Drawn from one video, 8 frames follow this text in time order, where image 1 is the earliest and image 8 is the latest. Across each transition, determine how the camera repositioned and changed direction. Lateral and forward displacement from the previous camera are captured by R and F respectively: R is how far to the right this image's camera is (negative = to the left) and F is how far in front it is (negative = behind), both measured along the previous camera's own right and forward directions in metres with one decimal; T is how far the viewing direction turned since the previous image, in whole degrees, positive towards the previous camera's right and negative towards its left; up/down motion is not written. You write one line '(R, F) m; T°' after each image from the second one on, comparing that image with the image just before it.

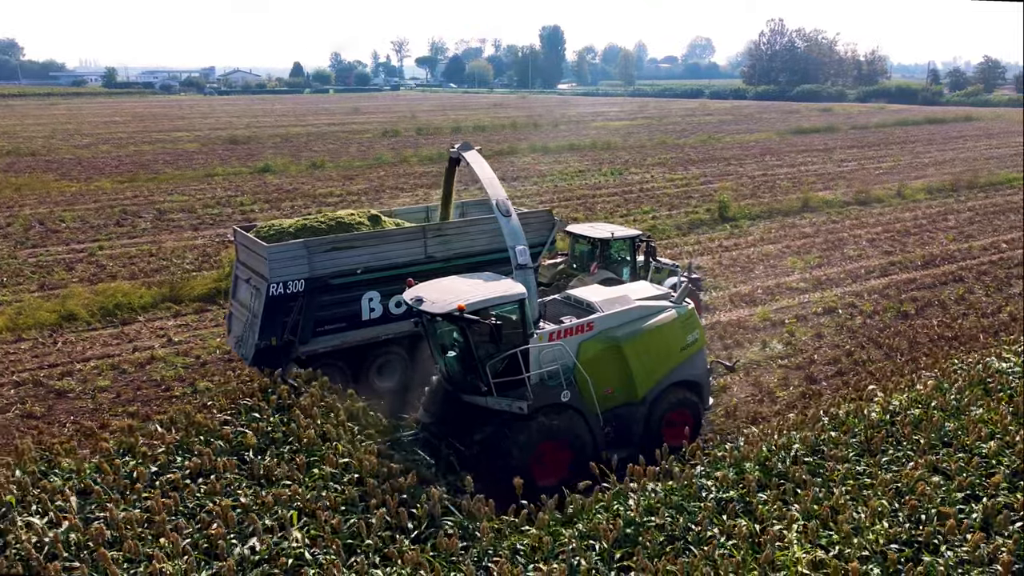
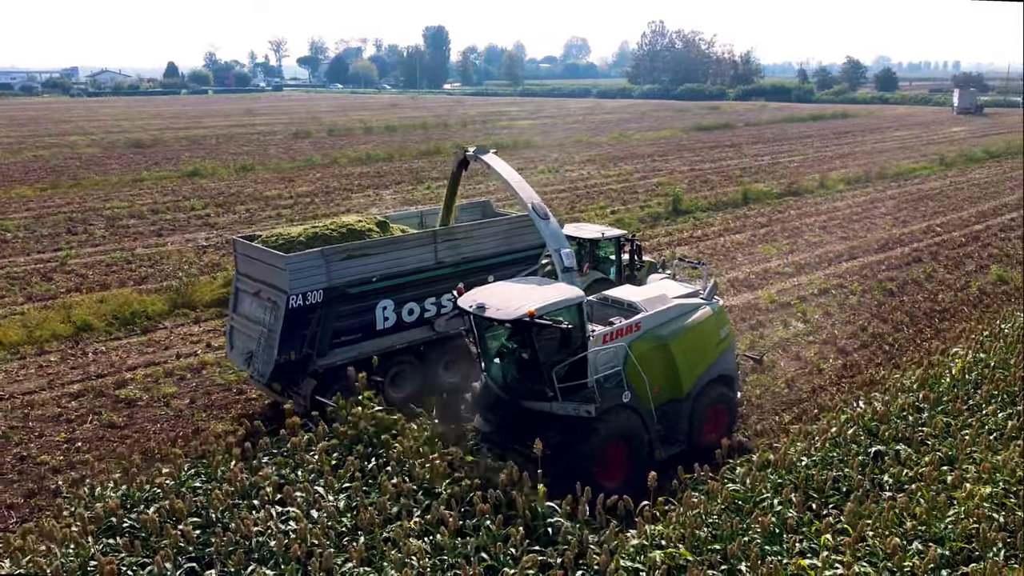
(-1.8, -0.2) m; +8°
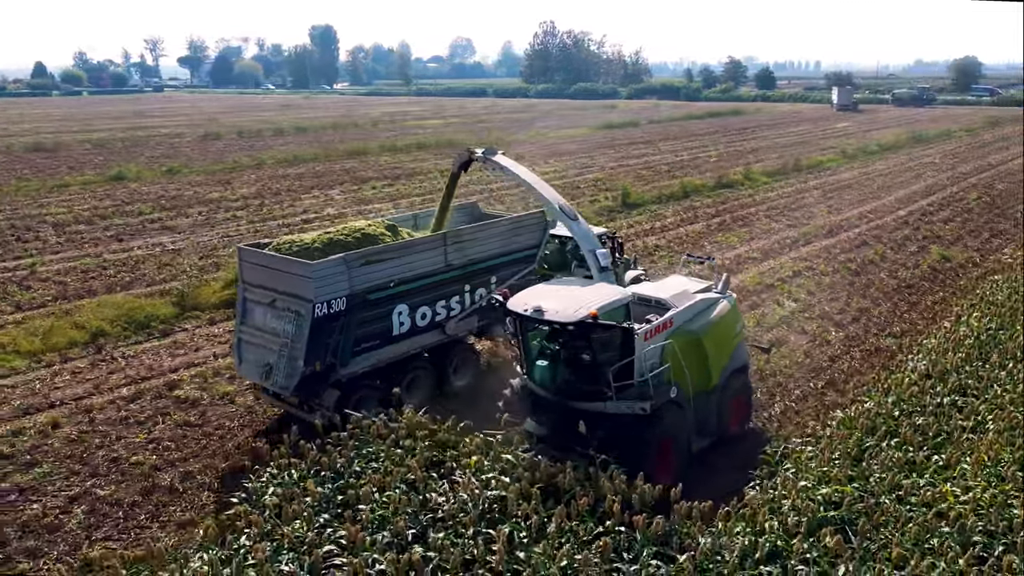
(-1.6, -0.4) m; +8°
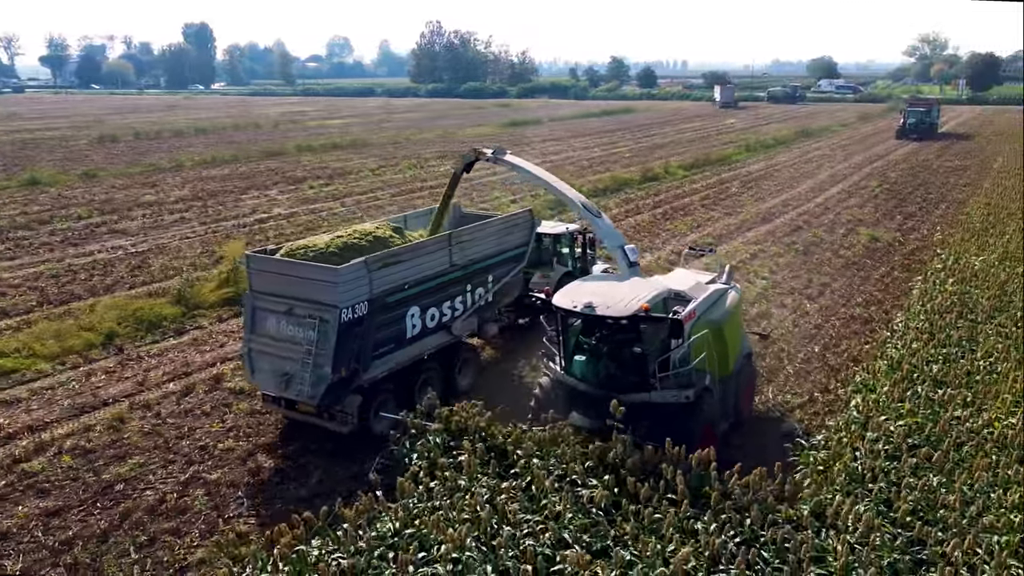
(-1.6, -0.5) m; +8°
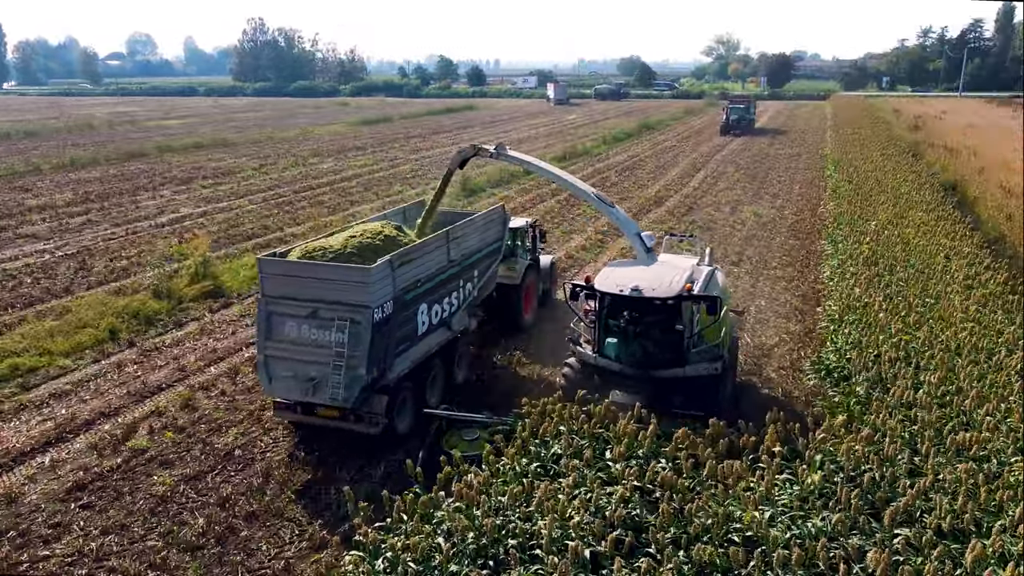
(-2.1, -0.8) m; +12°
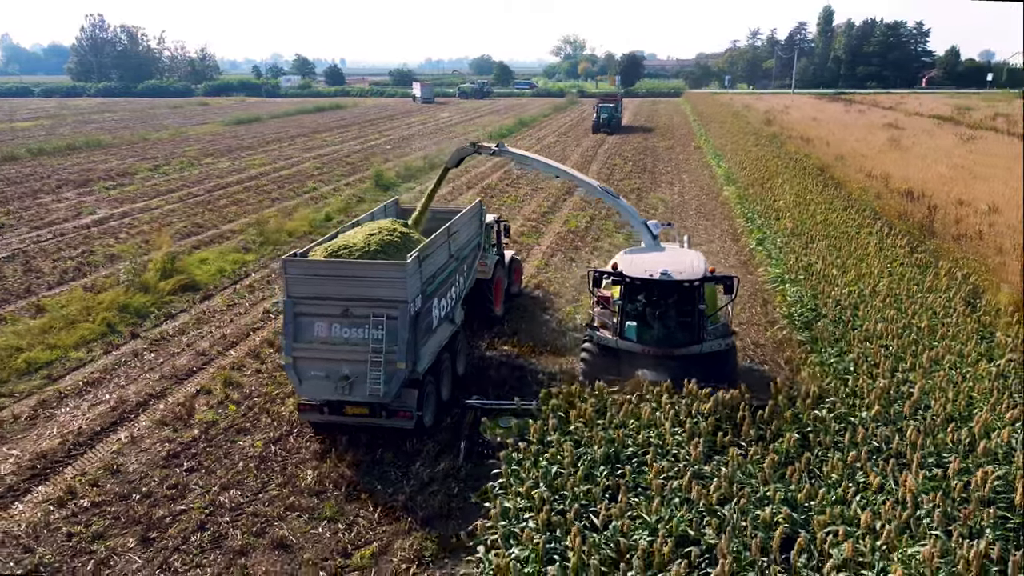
(-1.6, -0.8) m; +10°
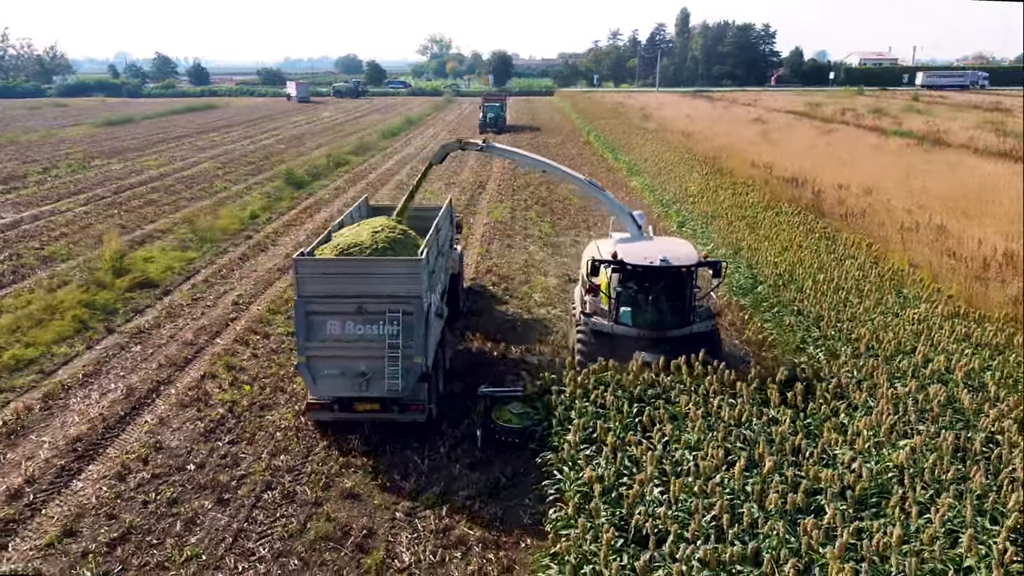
(-1.2, -0.7) m; +9°
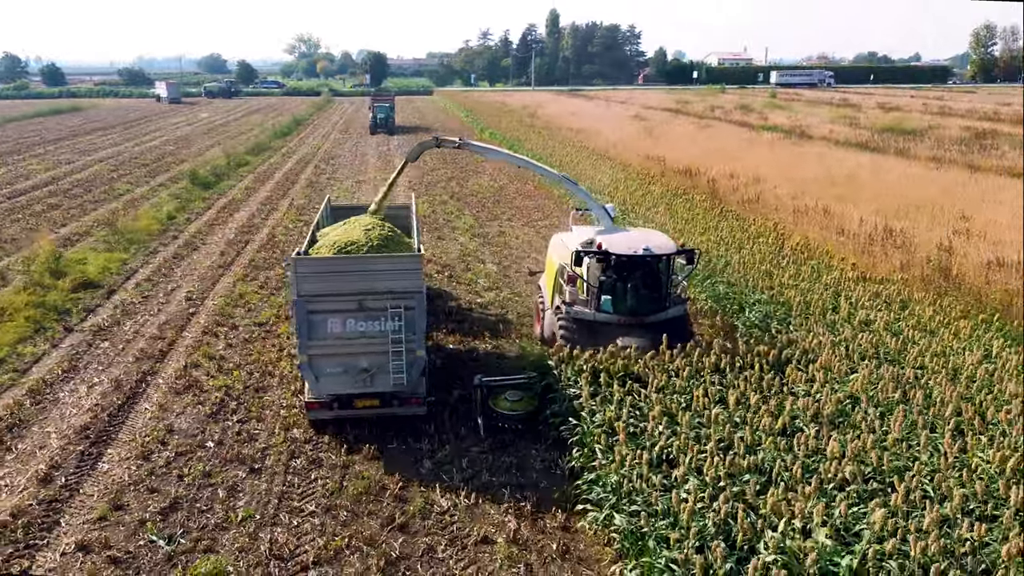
(-1.0, -0.7) m; +8°
